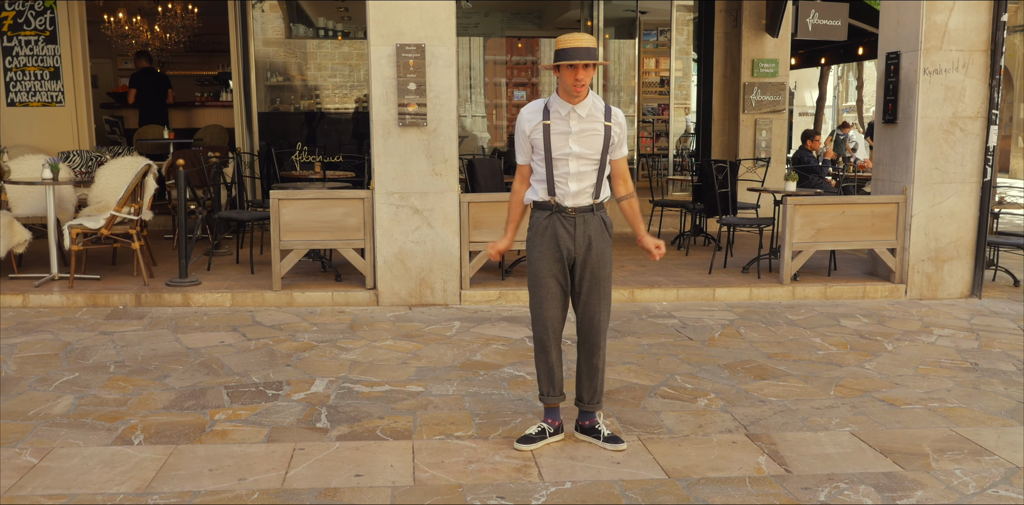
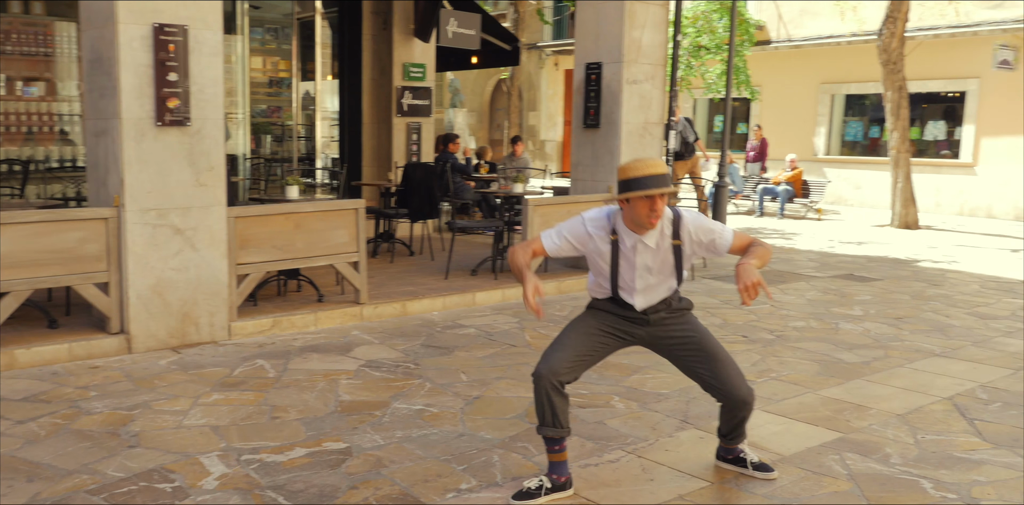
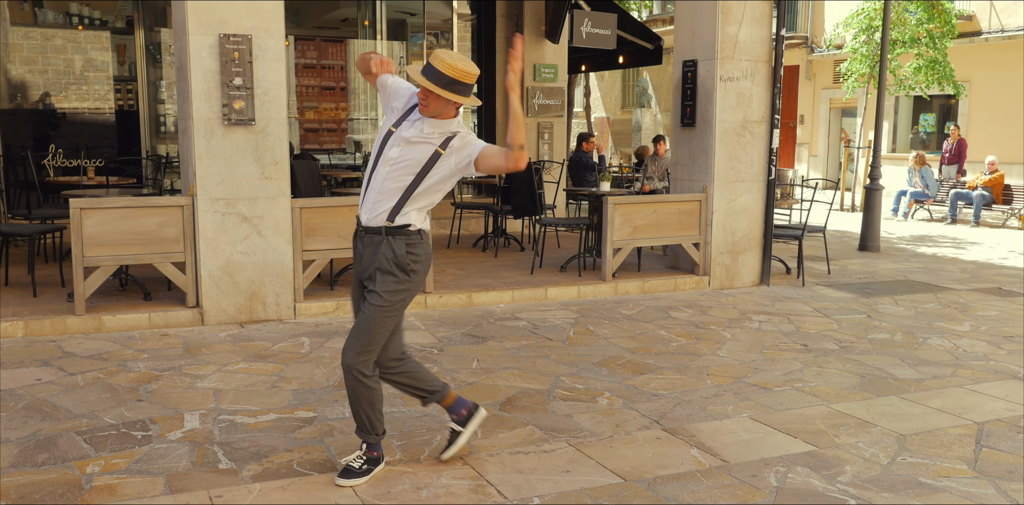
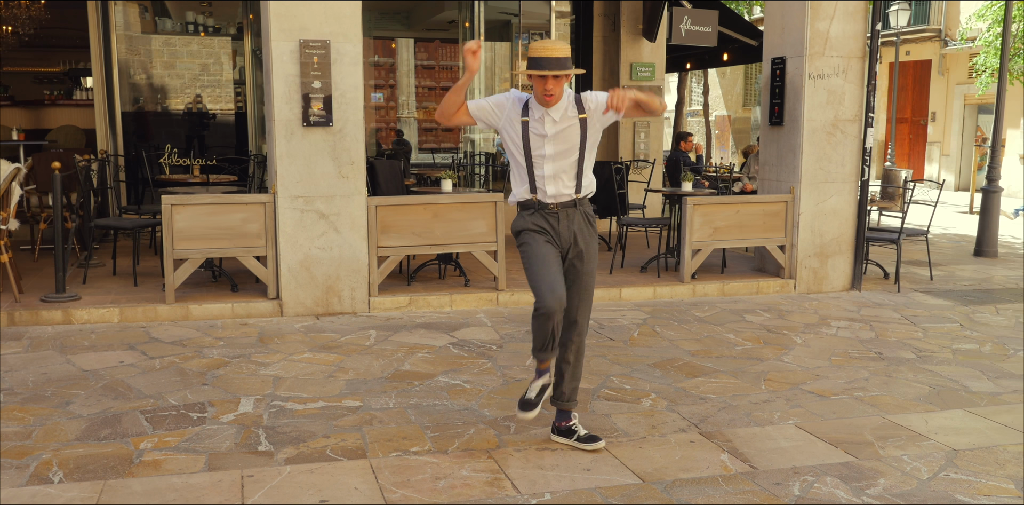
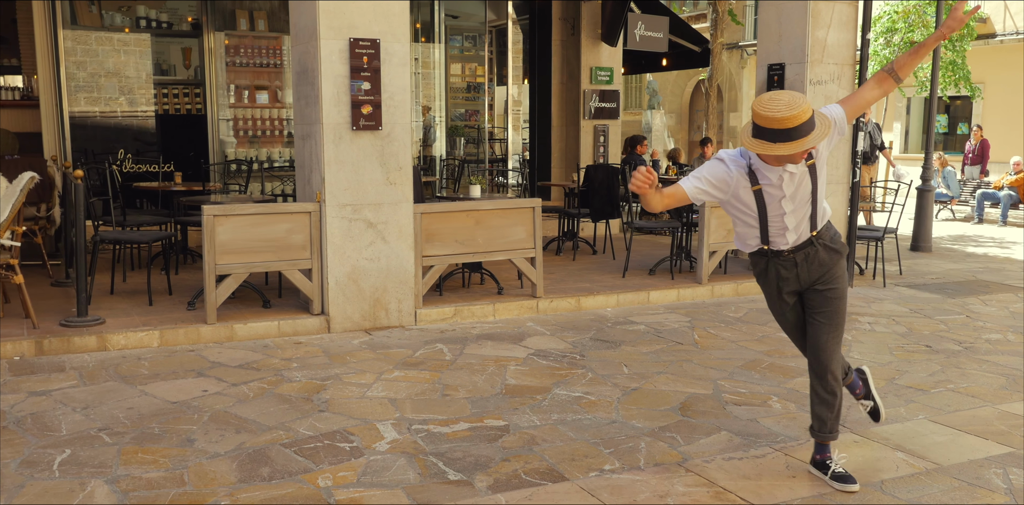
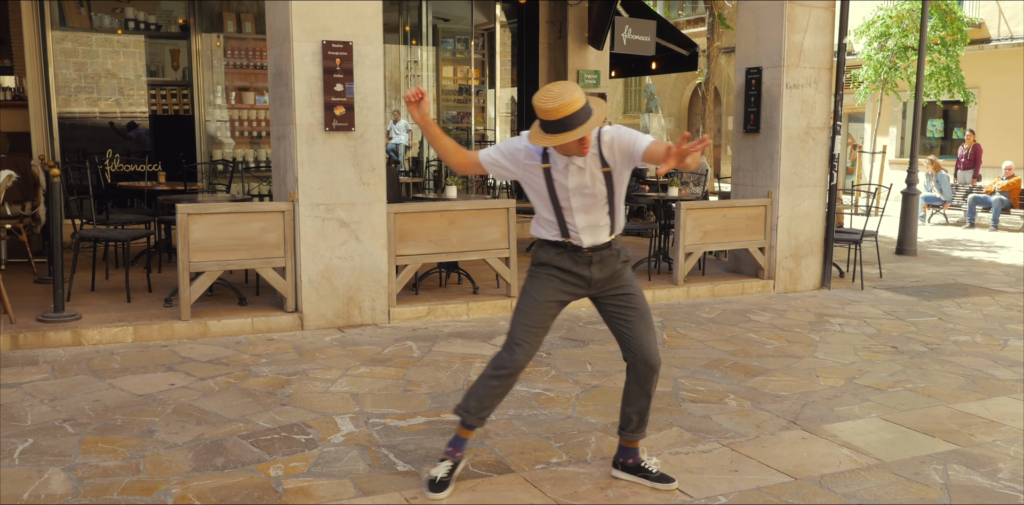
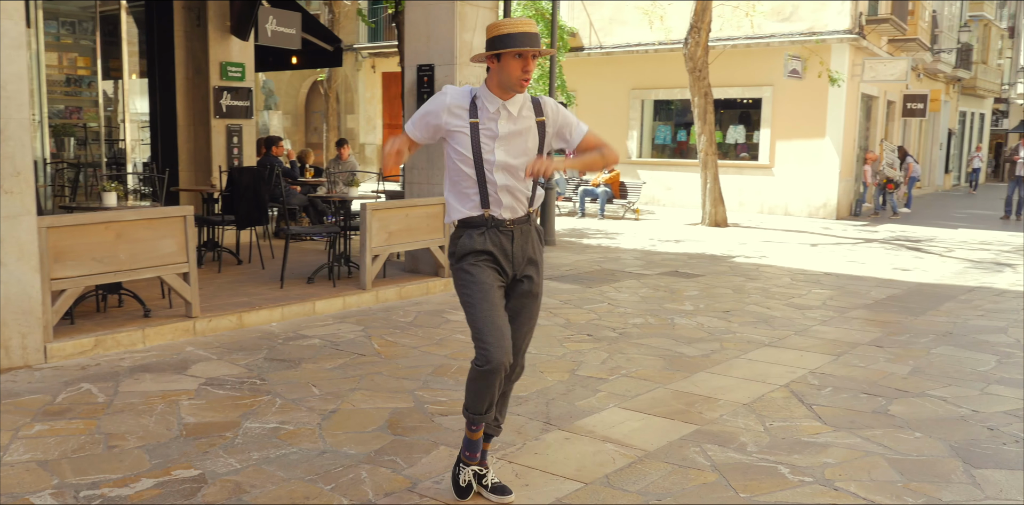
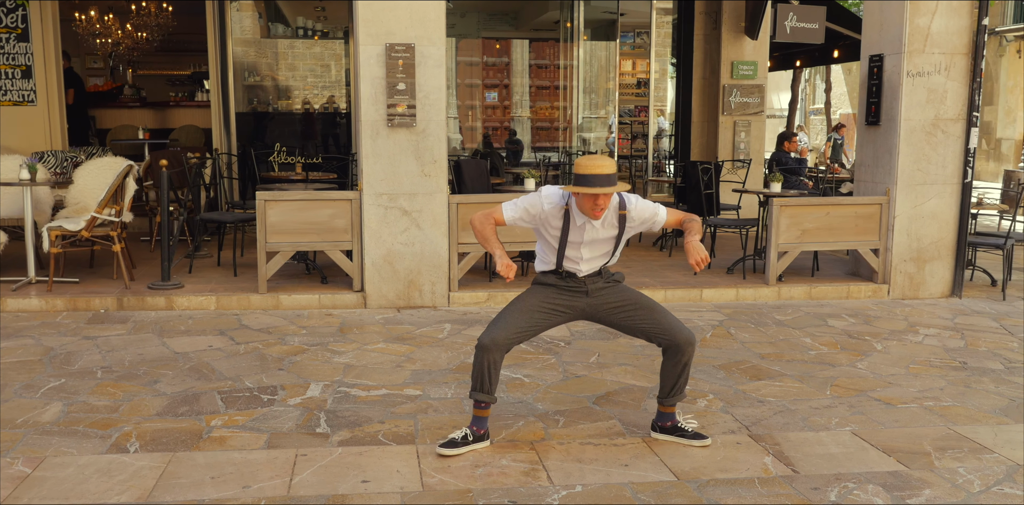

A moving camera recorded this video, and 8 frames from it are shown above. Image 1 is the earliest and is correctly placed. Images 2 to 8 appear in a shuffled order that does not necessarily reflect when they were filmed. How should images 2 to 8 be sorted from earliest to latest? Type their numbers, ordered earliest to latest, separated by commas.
8, 4, 3, 6, 5, 2, 7
